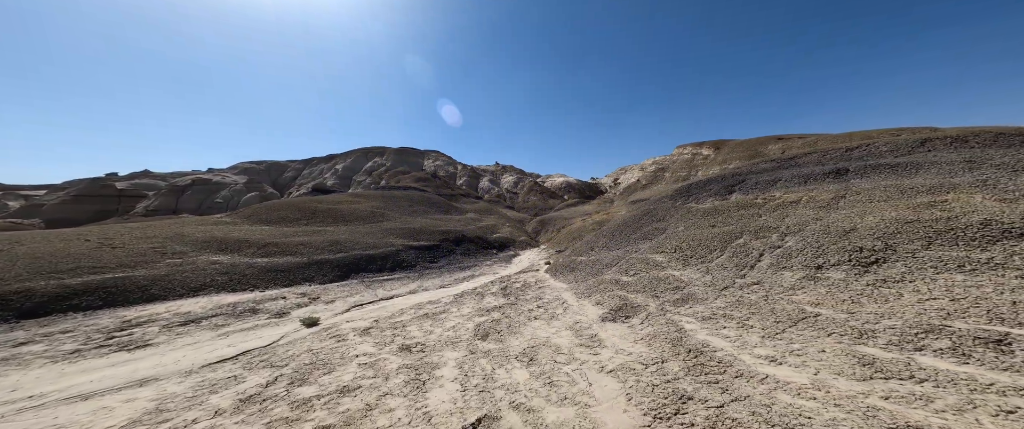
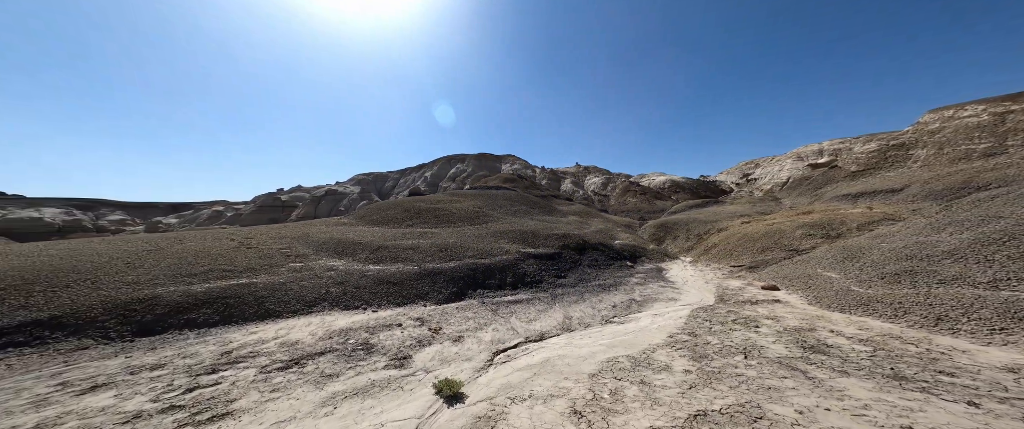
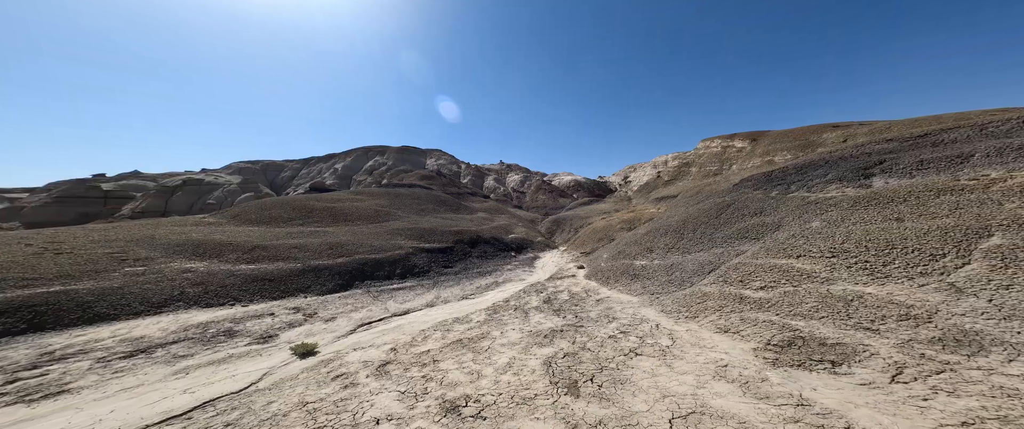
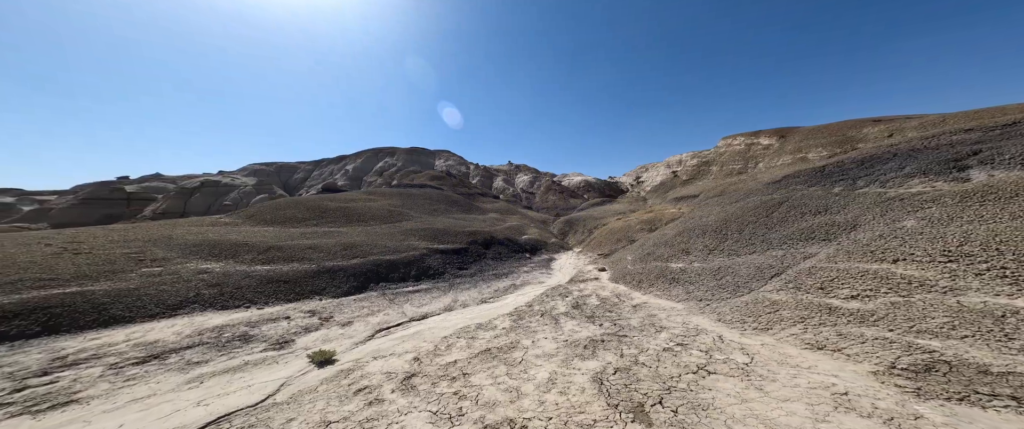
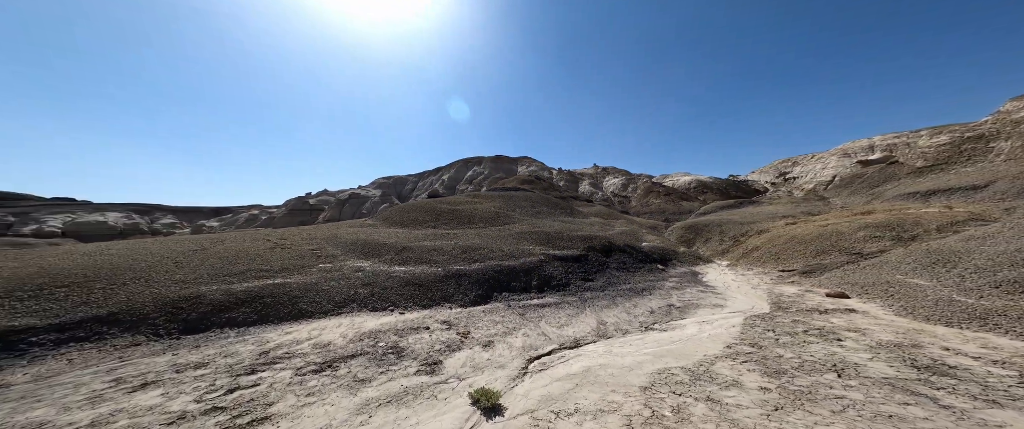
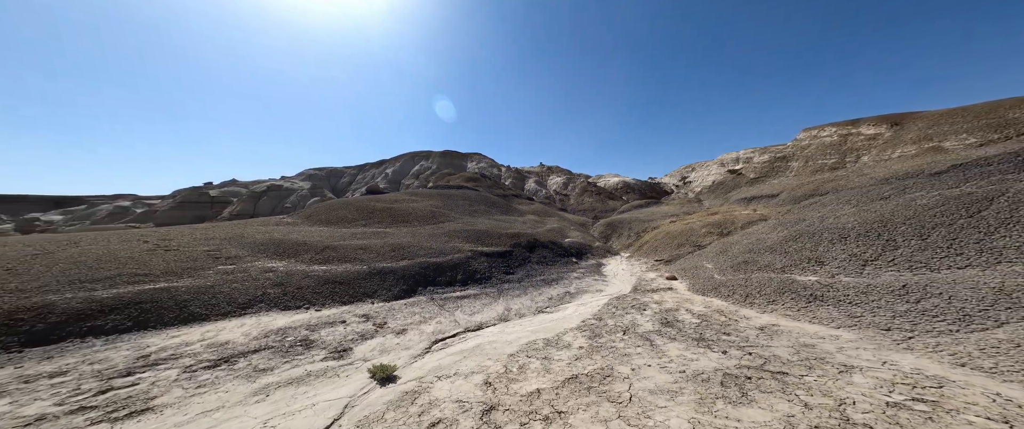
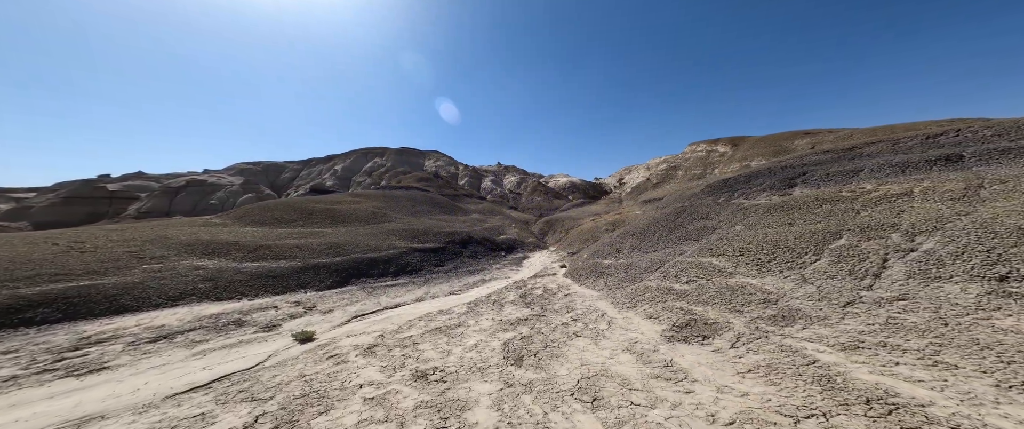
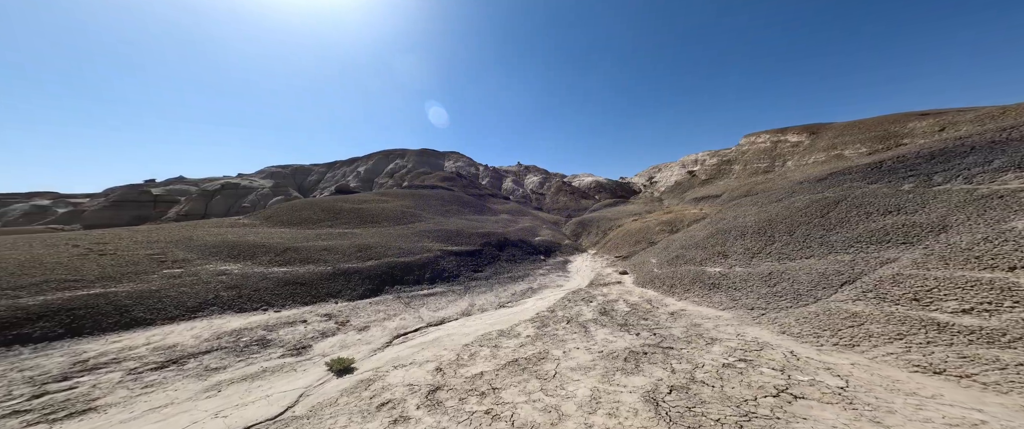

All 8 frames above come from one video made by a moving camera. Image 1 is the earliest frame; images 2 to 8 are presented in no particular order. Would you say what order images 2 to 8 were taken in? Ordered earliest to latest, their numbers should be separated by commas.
7, 3, 4, 8, 6, 2, 5
